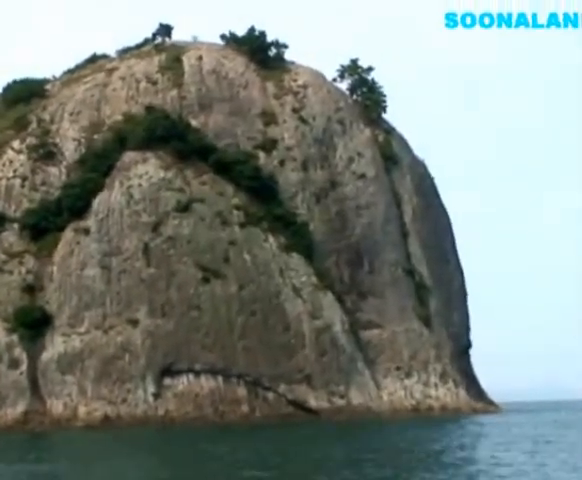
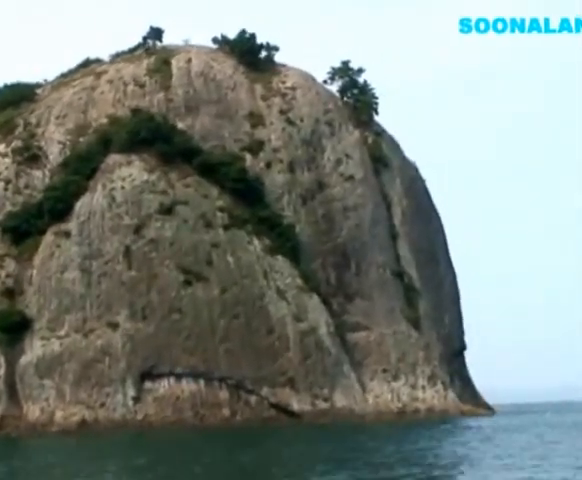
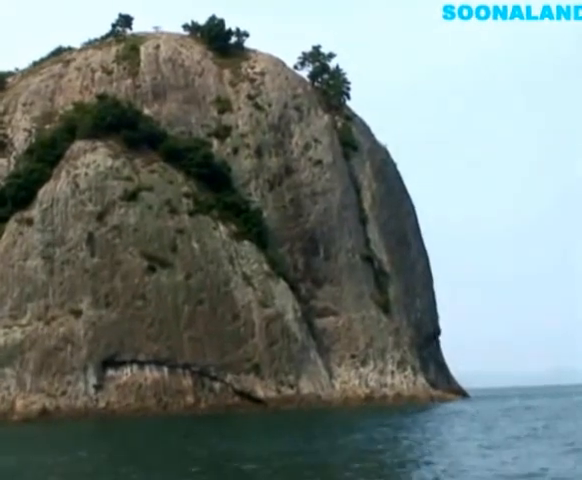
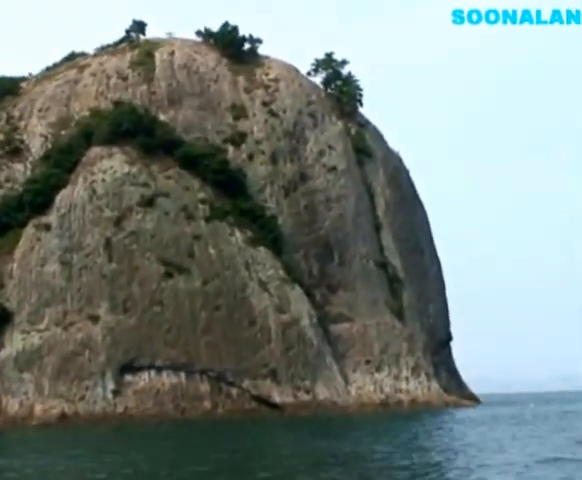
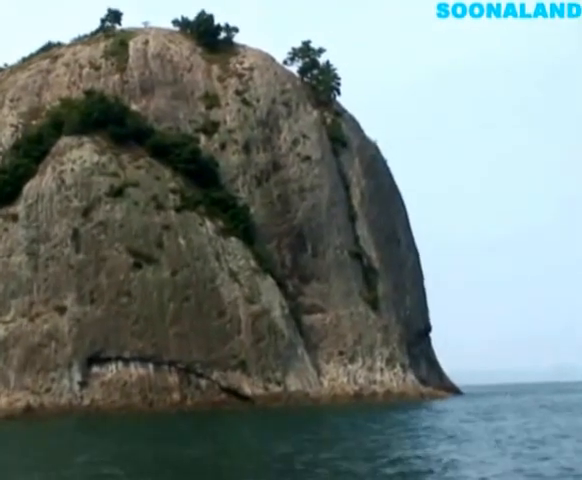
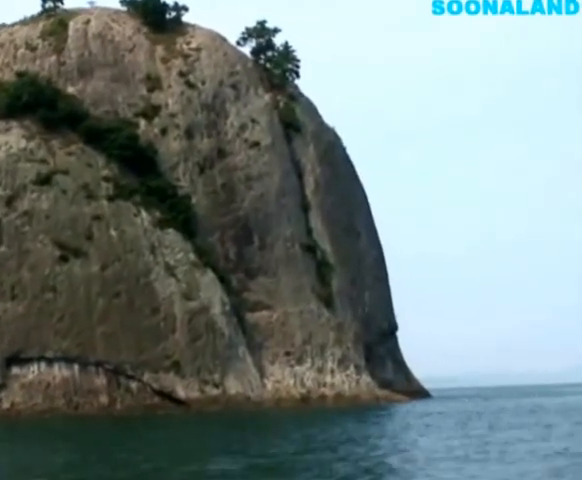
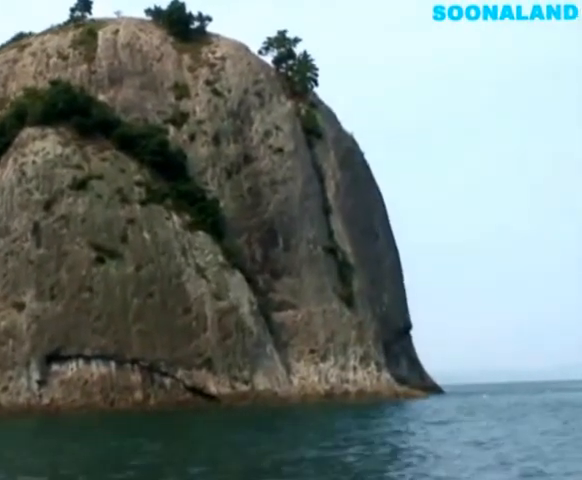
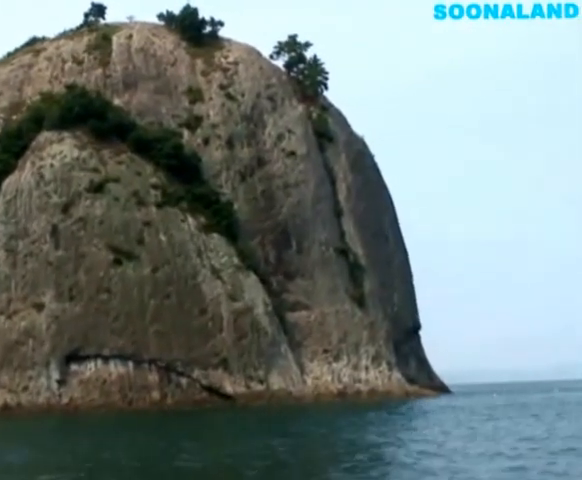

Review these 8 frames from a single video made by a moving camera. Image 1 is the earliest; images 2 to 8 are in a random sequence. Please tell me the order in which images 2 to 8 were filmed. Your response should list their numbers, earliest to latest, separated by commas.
2, 4, 3, 5, 8, 7, 6
